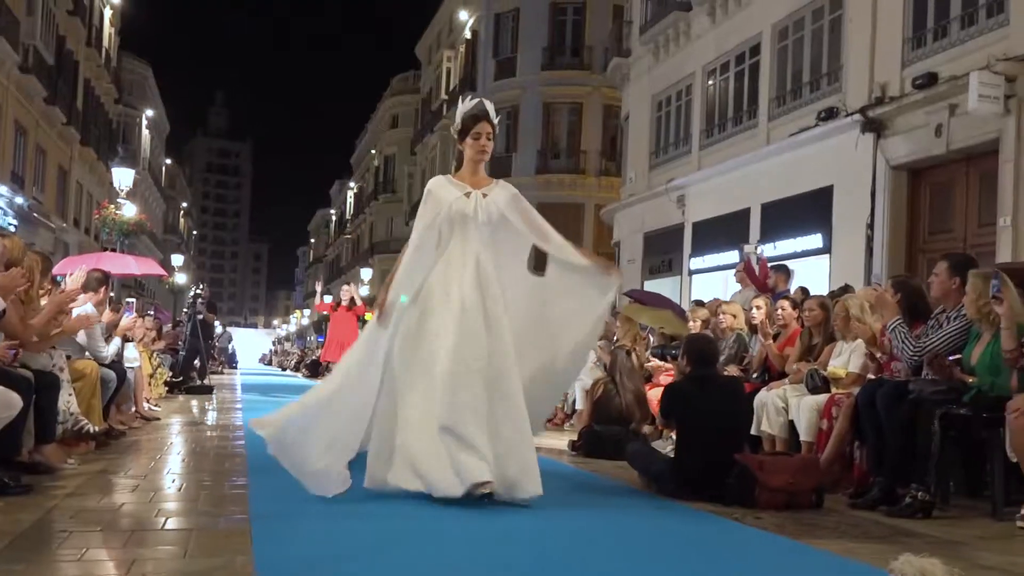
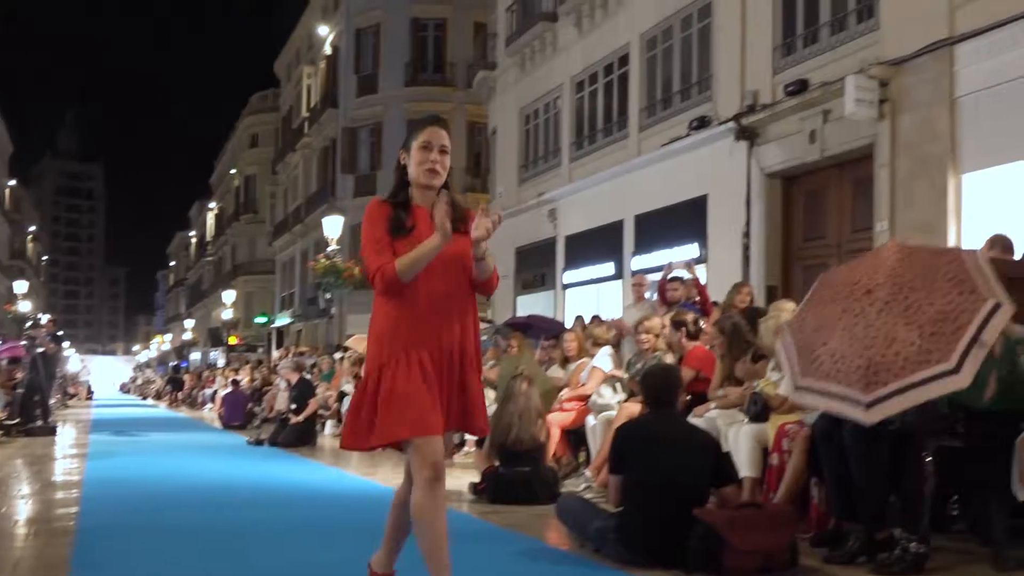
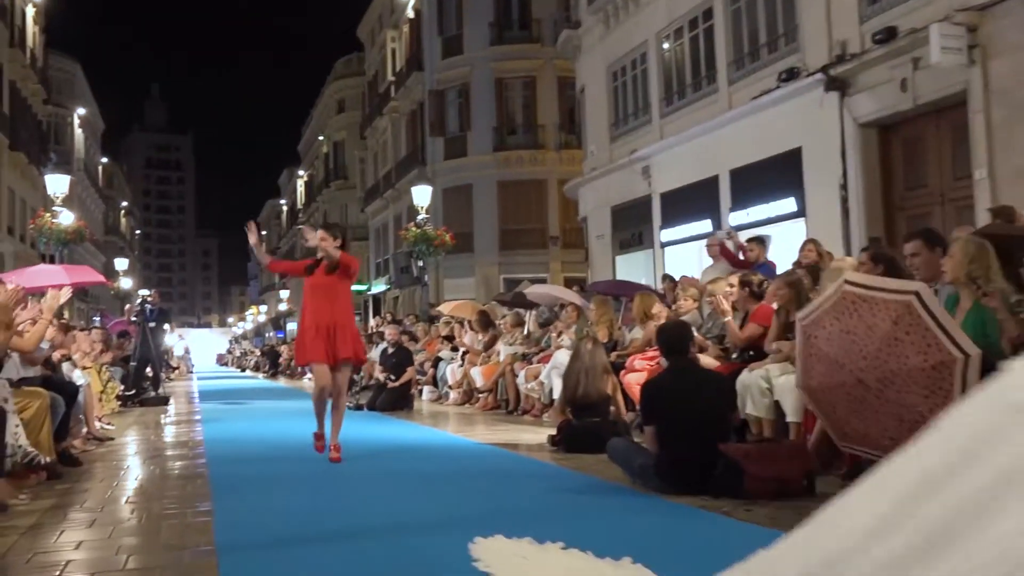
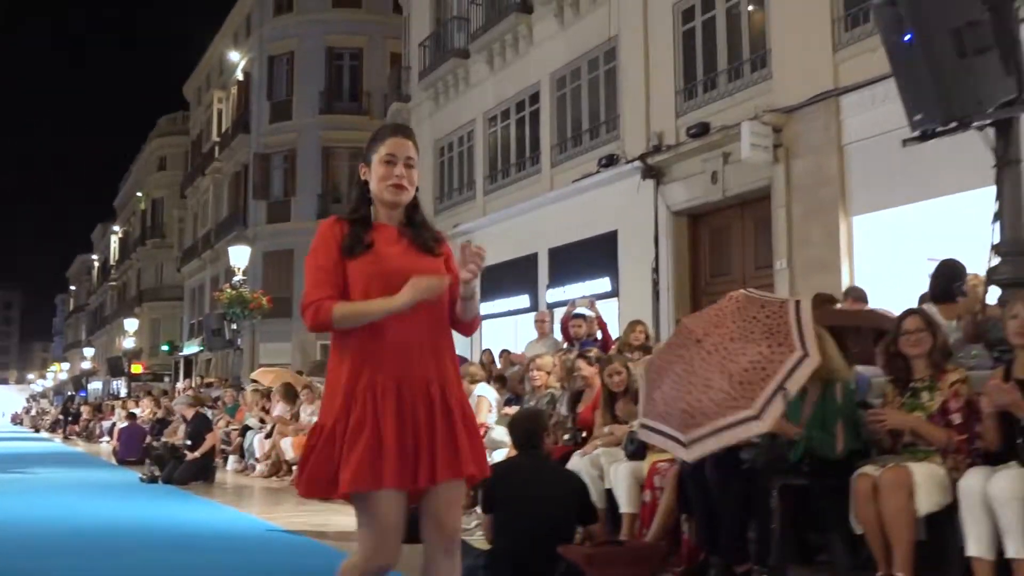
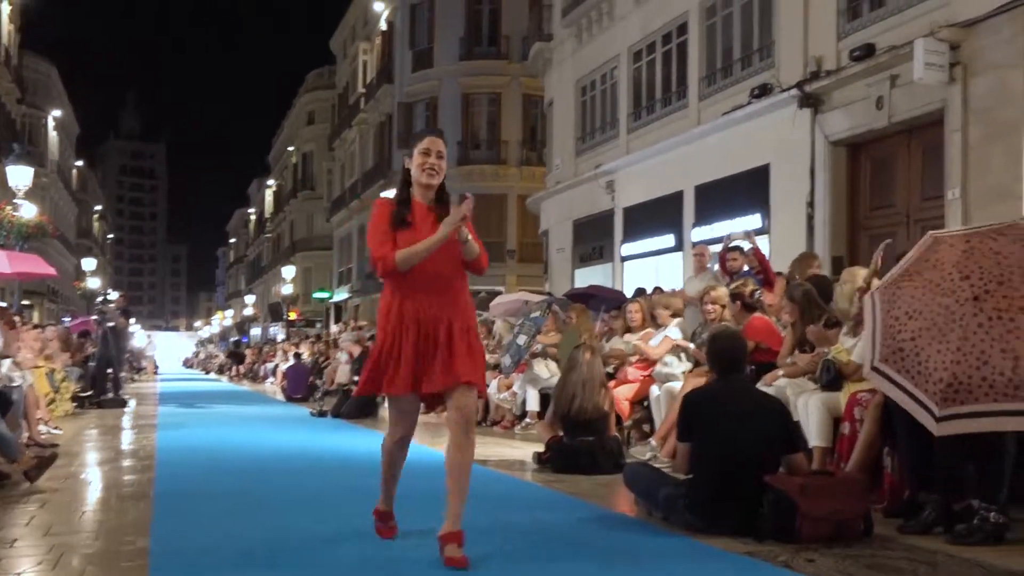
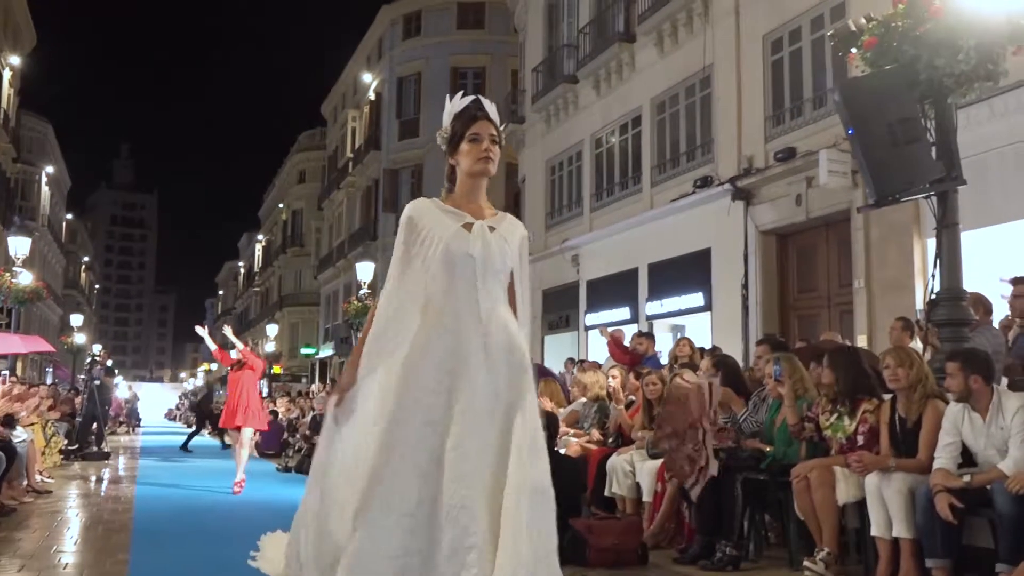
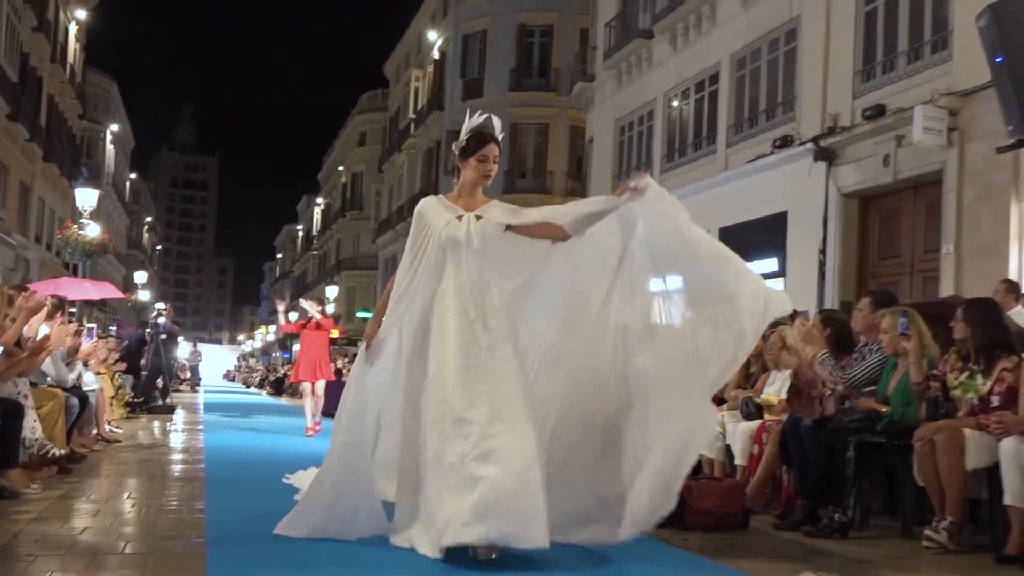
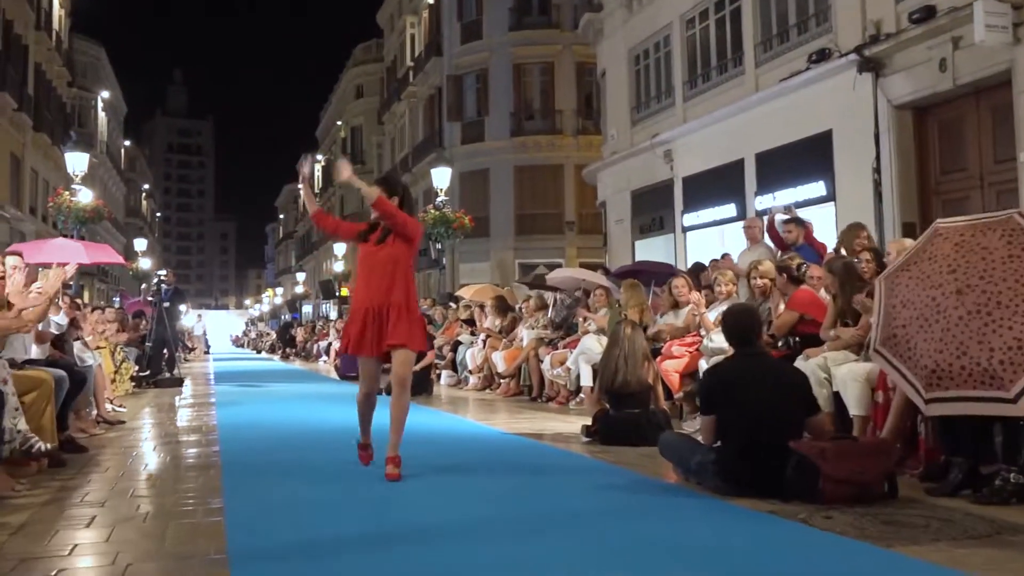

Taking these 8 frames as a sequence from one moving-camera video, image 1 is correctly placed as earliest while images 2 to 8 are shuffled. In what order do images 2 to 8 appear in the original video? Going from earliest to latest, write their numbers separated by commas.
7, 6, 3, 8, 5, 2, 4
